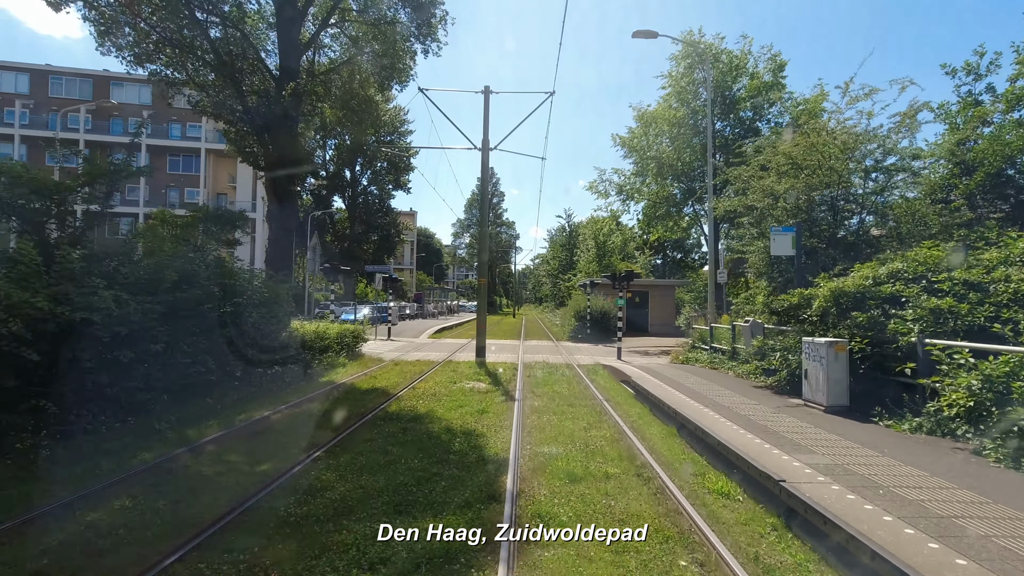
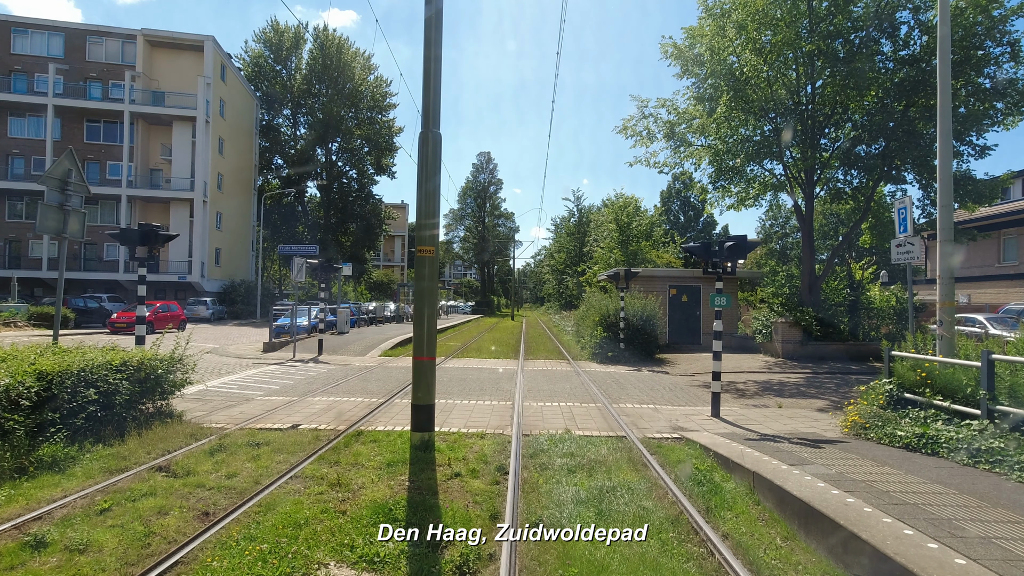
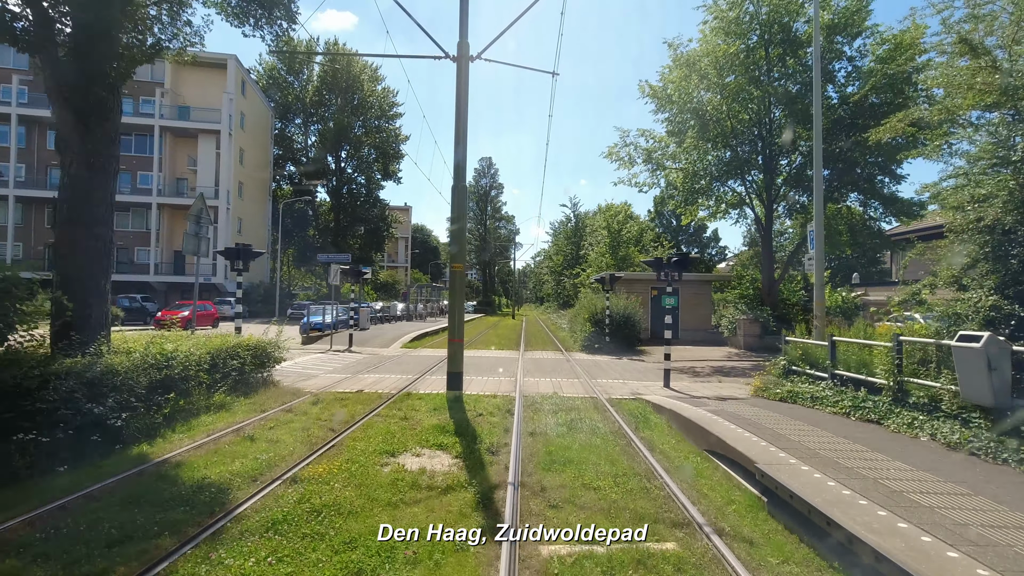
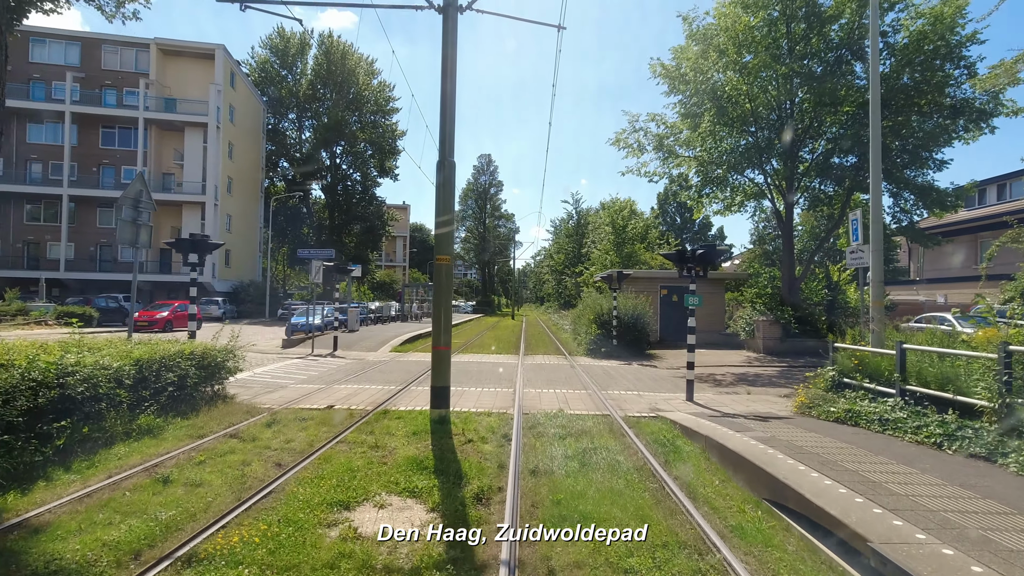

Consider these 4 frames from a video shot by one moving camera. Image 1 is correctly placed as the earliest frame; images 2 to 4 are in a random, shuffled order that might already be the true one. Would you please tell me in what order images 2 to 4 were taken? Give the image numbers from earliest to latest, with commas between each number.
3, 4, 2
